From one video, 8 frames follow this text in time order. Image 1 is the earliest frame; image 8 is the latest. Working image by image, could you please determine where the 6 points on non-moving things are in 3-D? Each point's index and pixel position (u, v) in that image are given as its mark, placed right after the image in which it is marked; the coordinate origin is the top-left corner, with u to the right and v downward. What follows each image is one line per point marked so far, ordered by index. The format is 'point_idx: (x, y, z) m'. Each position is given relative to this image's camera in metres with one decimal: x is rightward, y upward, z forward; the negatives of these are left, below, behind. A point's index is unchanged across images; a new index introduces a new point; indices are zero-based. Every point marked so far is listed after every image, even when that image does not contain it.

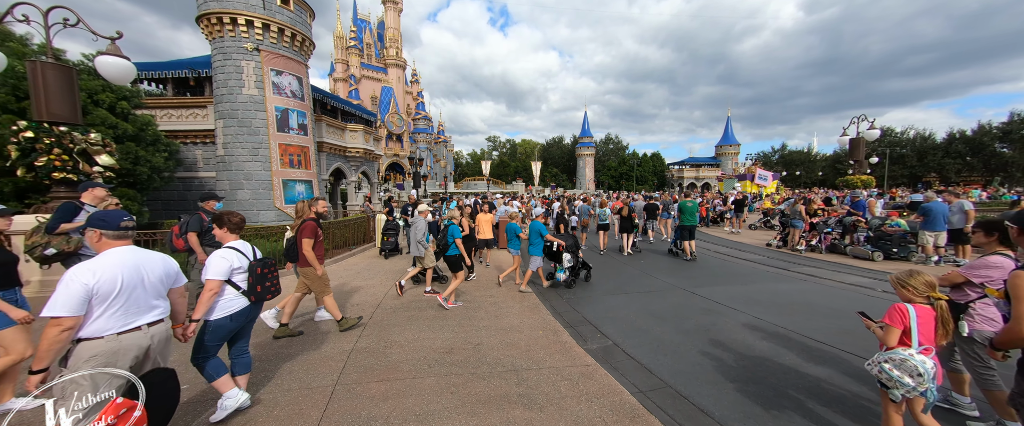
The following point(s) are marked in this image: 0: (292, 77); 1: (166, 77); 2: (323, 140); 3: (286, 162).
0: (-10.1, +6.0, +13.5) m
1: (-17.9, +6.9, +15.3) m
2: (-10.5, +4.0, +16.6) m
3: (-10.3, +2.3, +13.4) m
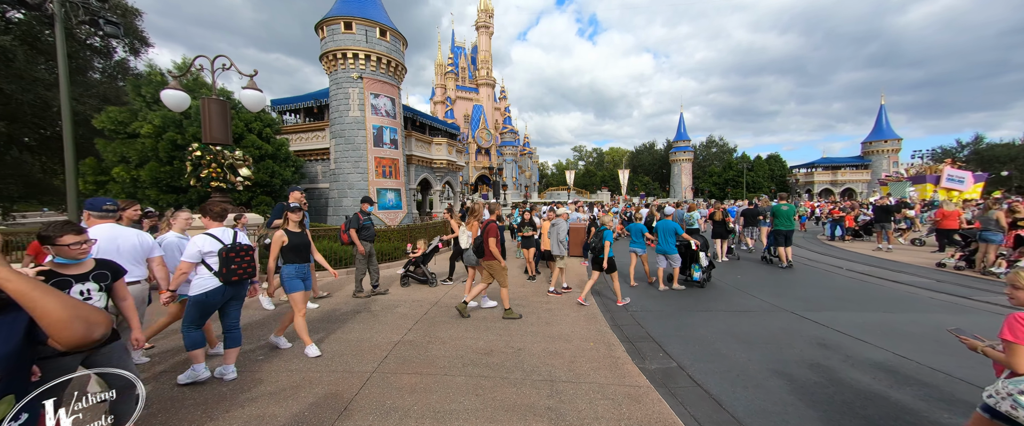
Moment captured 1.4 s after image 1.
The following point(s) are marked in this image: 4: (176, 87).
0: (-6.5, +5.7, +15.8) m
1: (-13.6, +6.6, +19.6) m
2: (-6.1, +3.6, +18.8) m
3: (-6.7, +2.0, +15.6) m
4: (-5.5, +2.0, +5.1) m
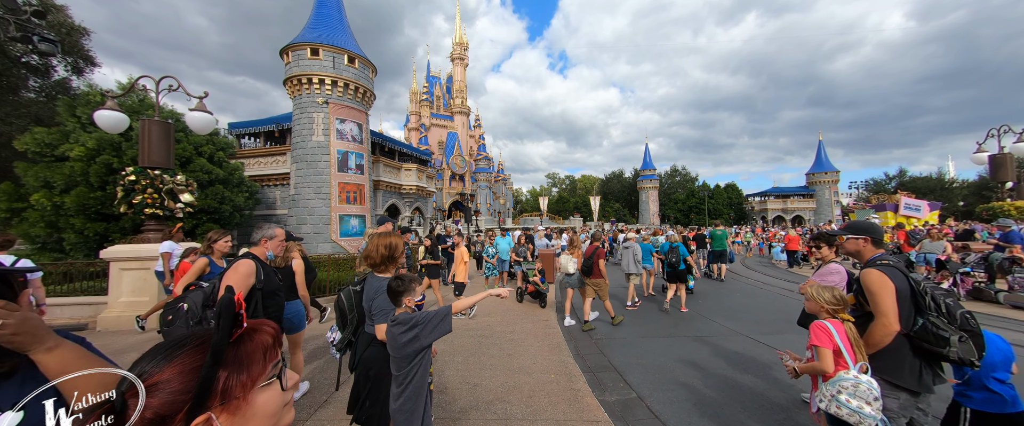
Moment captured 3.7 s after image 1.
0: (-8.0, +4.4, +15.6) m
1: (-15.3, +4.9, +18.9) m
2: (-7.8, +2.1, +18.4) m
3: (-8.1, +0.7, +15.1) m
4: (-6.1, +1.6, +4.8) m
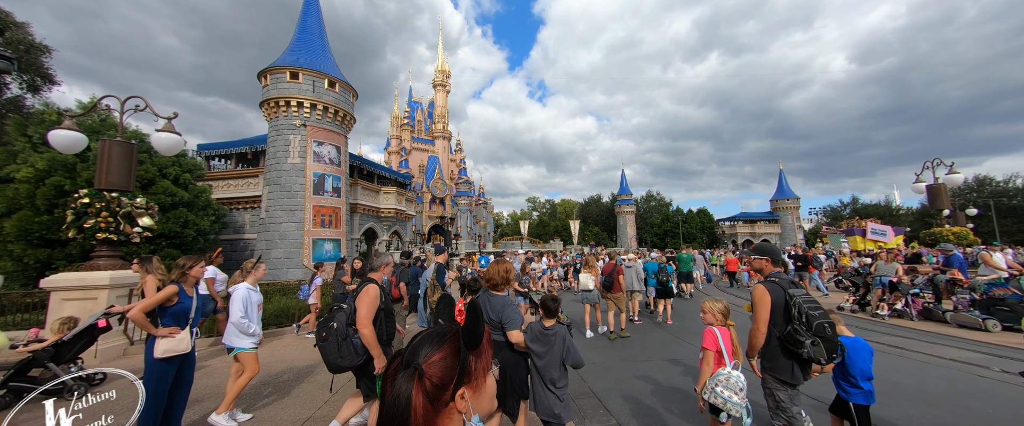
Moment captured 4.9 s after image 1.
0: (-8.9, +3.2, +15.4) m
1: (-16.5, +3.5, +18.3) m
2: (-8.9, +0.7, +18.0) m
3: (-9.1, -0.4, +14.6) m
4: (-6.4, +1.2, +4.5) m
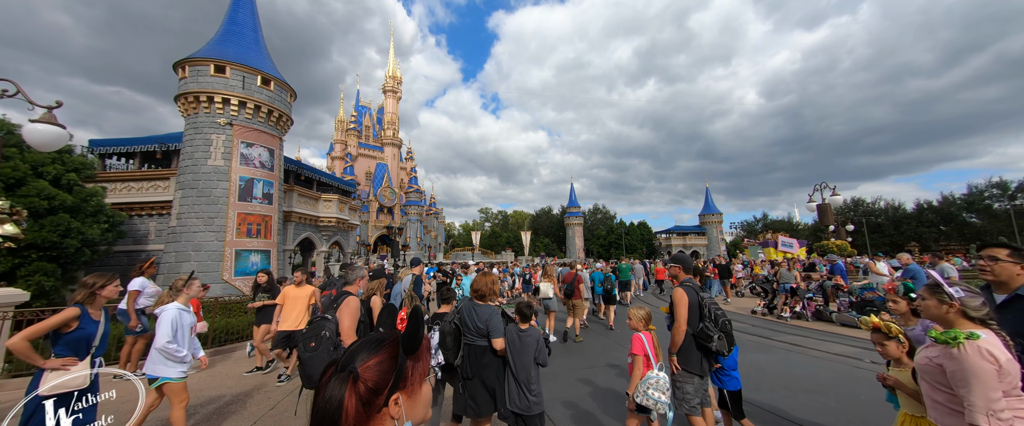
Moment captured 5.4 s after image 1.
0: (-11.2, +2.9, +14.0) m
1: (-19.1, +3.2, +15.7) m
2: (-11.6, +0.2, +16.6) m
3: (-11.3, -0.8, +13.1) m
4: (-7.0, +1.2, +3.6) m
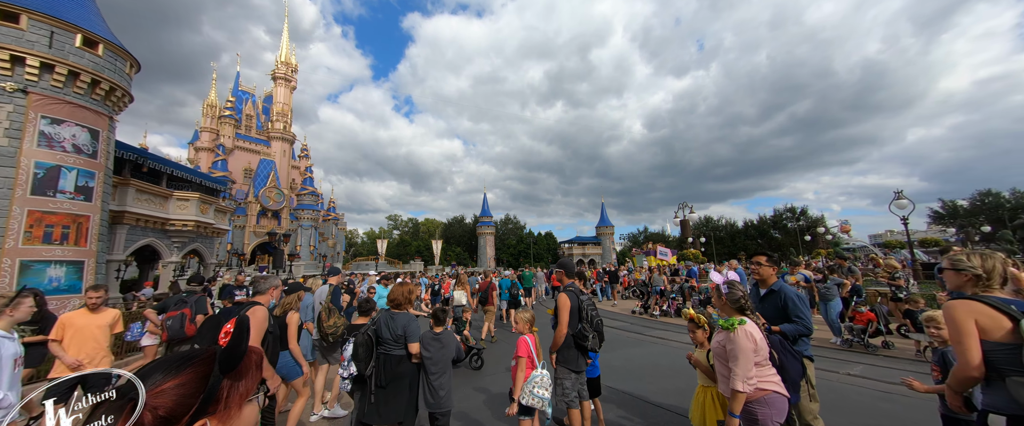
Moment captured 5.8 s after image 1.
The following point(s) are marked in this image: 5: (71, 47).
0: (-14.8, +2.9, +10.7) m
1: (-22.8, +3.4, +10.2) m
2: (-15.9, +0.2, +12.9) m
3: (-14.7, -0.7, +9.7) m
4: (-8.0, +1.3, +1.7) m
5: (-14.8, +5.6, +10.6) m
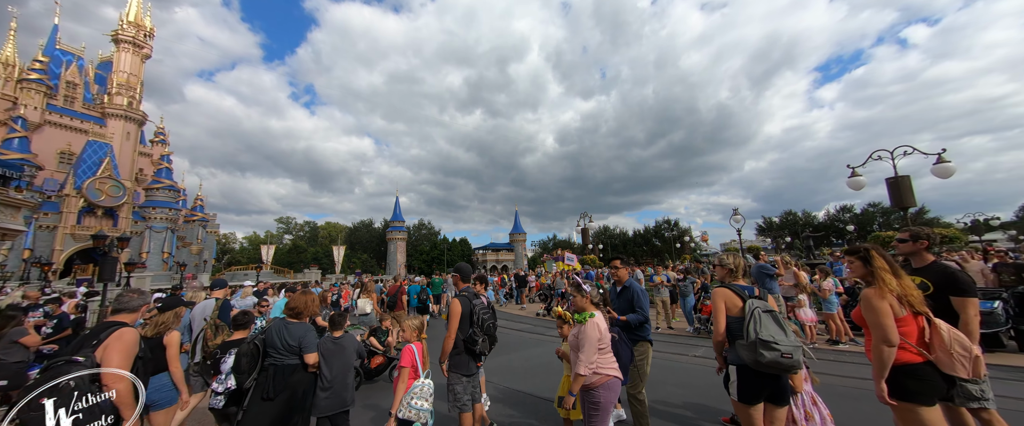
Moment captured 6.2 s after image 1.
0: (-17.7, +3.1, +6.9) m
1: (-25.3, +3.9, +4.4) m
2: (-19.4, +0.4, +8.8) m
3: (-17.4, -0.5, +5.9) m
4: (-8.9, +1.5, 0.0) m
5: (-17.6, +5.9, +6.9) m
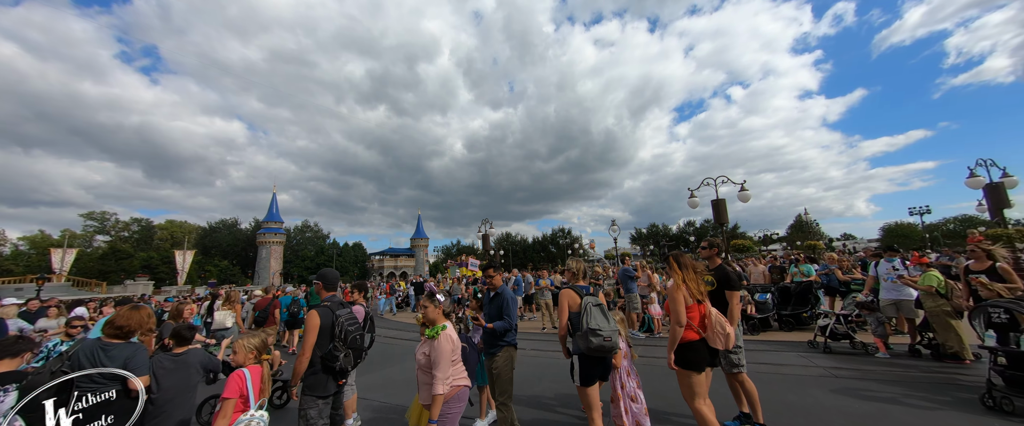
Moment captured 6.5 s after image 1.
0: (-20.7, +3.6, +1.8) m
1: (-27.4, +4.7, -2.7) m
2: (-23.0, +1.0, +3.0) m
3: (-20.3, 0.0, +0.8) m
4: (-10.4, +1.8, -2.5) m
5: (-20.5, +6.4, +1.8) m
